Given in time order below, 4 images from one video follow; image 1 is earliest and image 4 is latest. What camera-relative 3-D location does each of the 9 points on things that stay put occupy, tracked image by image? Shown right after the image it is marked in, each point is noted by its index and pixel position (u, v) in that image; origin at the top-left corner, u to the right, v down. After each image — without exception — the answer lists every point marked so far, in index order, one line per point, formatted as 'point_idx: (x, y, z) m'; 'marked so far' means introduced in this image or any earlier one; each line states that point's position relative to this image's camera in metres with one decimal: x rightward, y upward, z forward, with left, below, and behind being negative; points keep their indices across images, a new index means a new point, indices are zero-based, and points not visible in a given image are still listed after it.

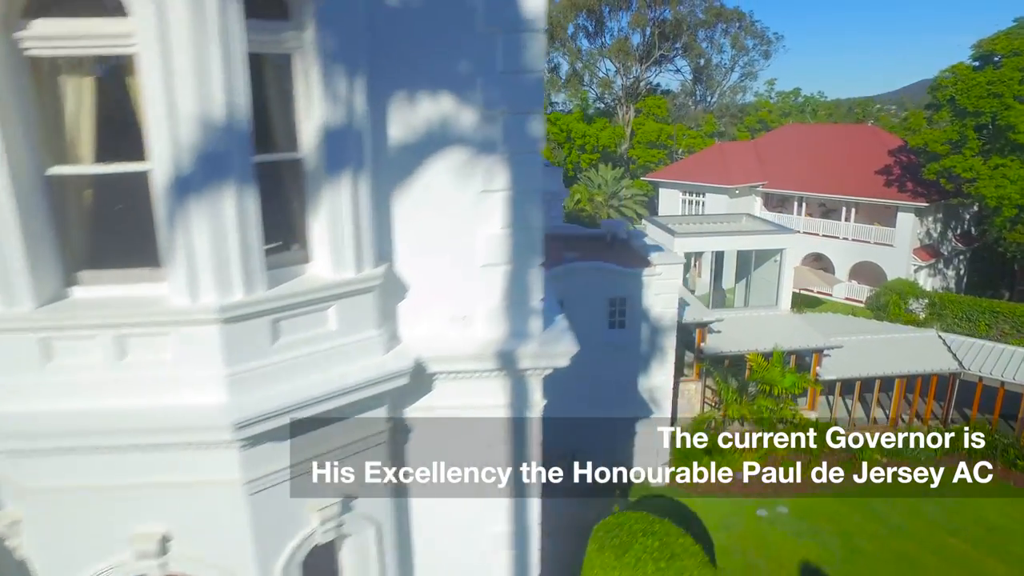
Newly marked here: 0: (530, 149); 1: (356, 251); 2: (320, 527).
0: (+0.1, +1.0, +4.8) m
1: (-1.1, +0.3, +4.6) m
2: (-1.4, -1.6, +4.9) m
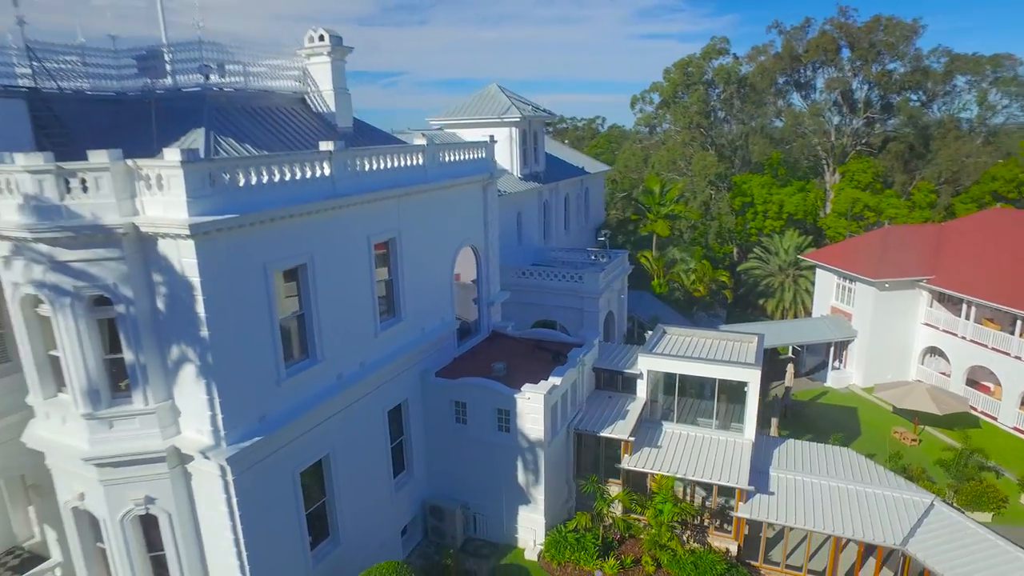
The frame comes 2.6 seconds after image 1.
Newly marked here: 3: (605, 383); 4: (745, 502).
0: (-4.8, -1.2, +10.0) m
1: (-6.1, -1.8, +10.3) m
2: (-6.5, -3.7, +10.7) m
3: (+2.8, -2.8, +18.7) m
4: (+5.7, -5.2, +15.2) m
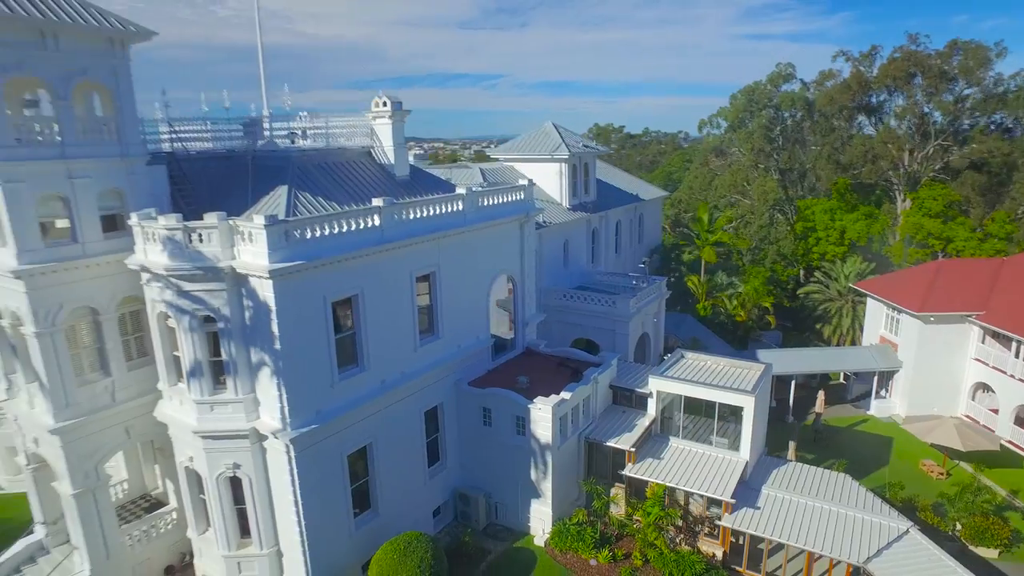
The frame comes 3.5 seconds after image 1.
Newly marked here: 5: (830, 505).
0: (-5.0, -1.8, +13.6) m
1: (-6.3, -2.3, +14.1) m
2: (-6.6, -4.2, +14.6) m
3: (+3.7, -3.8, +21.1) m
4: (+6.0, -6.2, +17.3) m
5: (+8.9, -6.0, +17.5) m
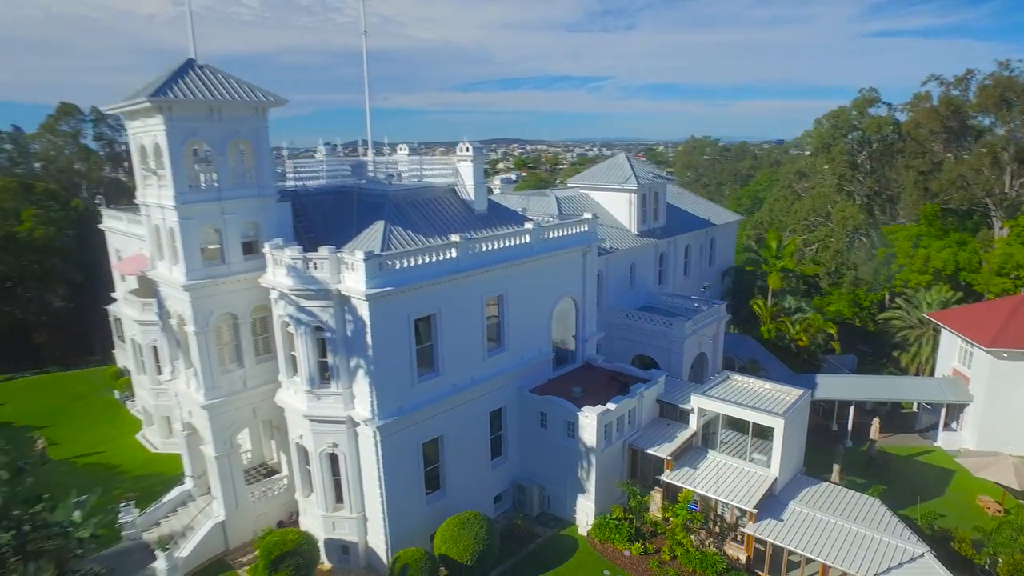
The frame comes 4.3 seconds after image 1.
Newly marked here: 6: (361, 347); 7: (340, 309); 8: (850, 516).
0: (-3.8, -2.3, +17.1) m
1: (-5.0, -2.7, +17.9) m
2: (-5.4, -4.6, +18.4) m
3: (+5.8, -4.7, +23.3) m
4: (+7.4, -7.1, +19.1) m
5: (+10.3, -7.2, +19.0) m
6: (-4.2, -1.6, +17.3) m
7: (-4.8, -0.6, +17.3) m
8: (+10.4, -7.1, +19.4) m
